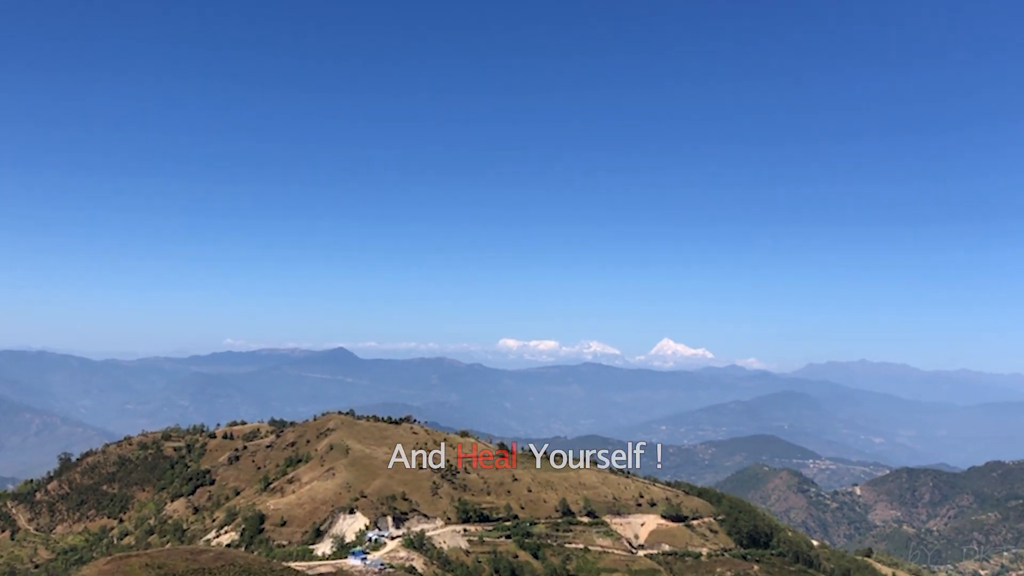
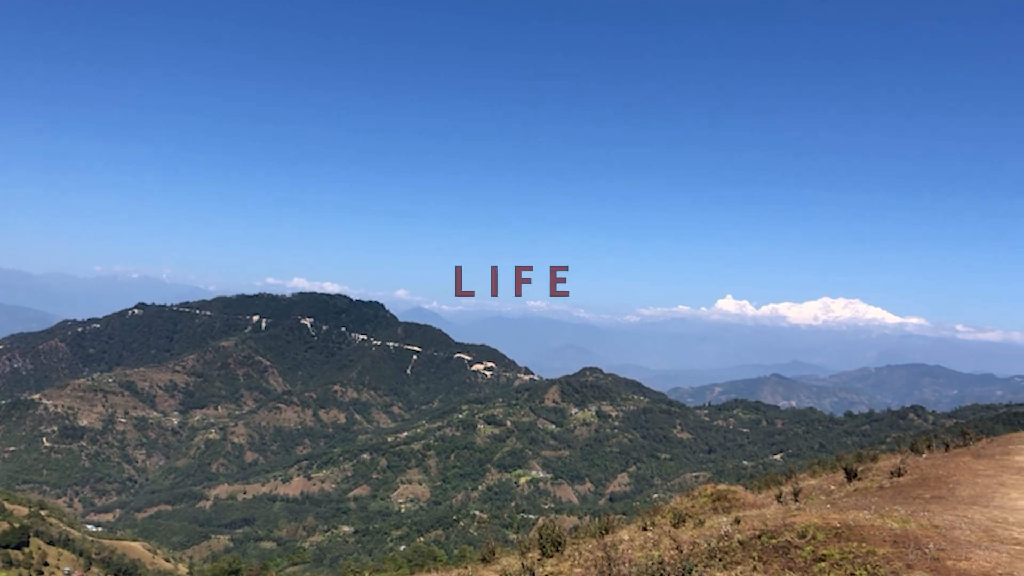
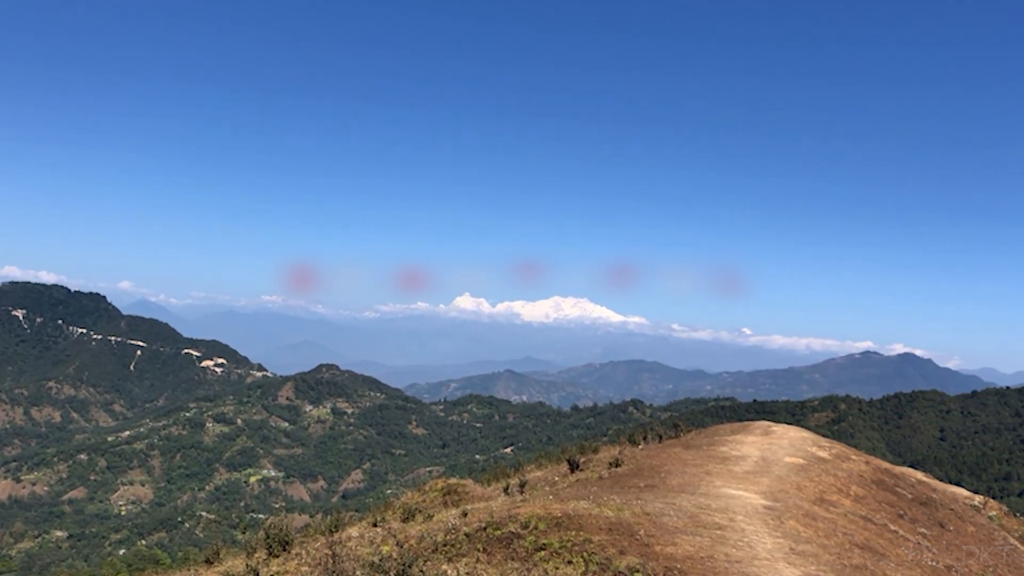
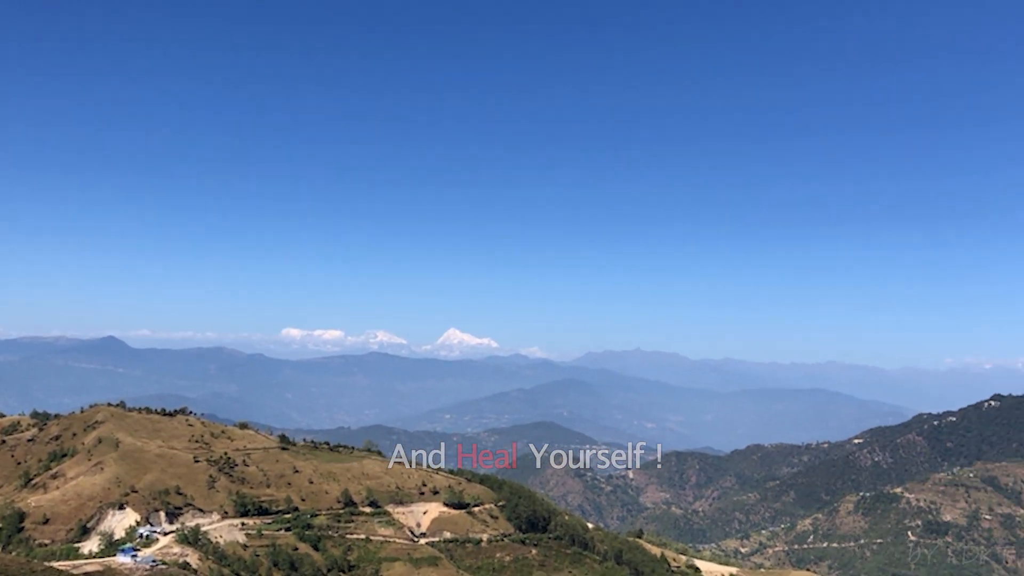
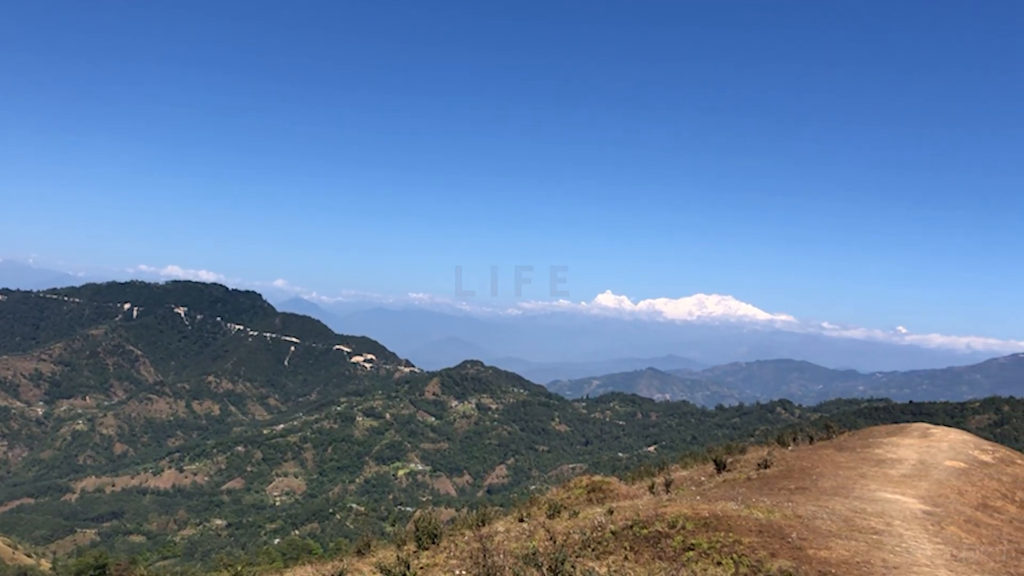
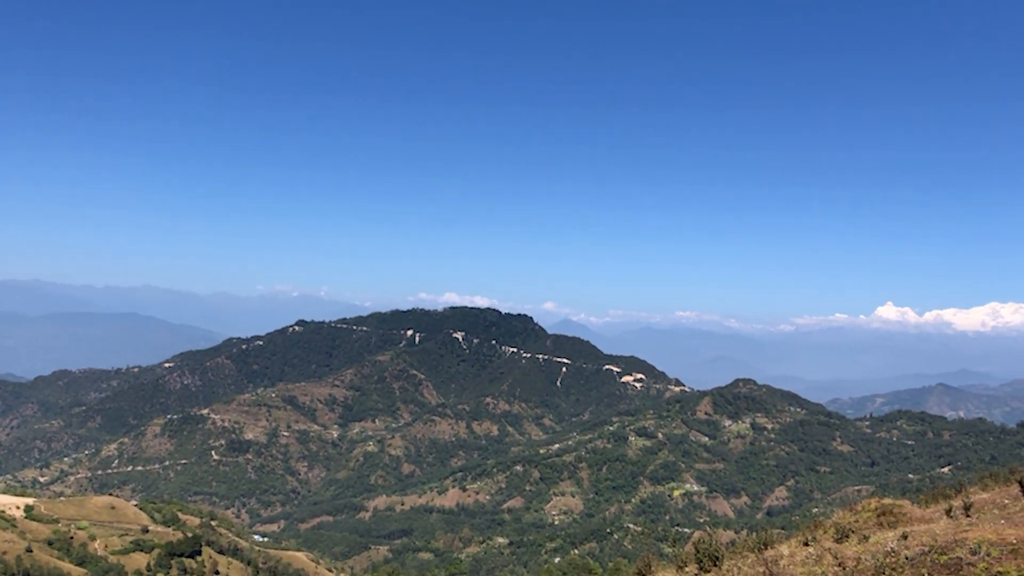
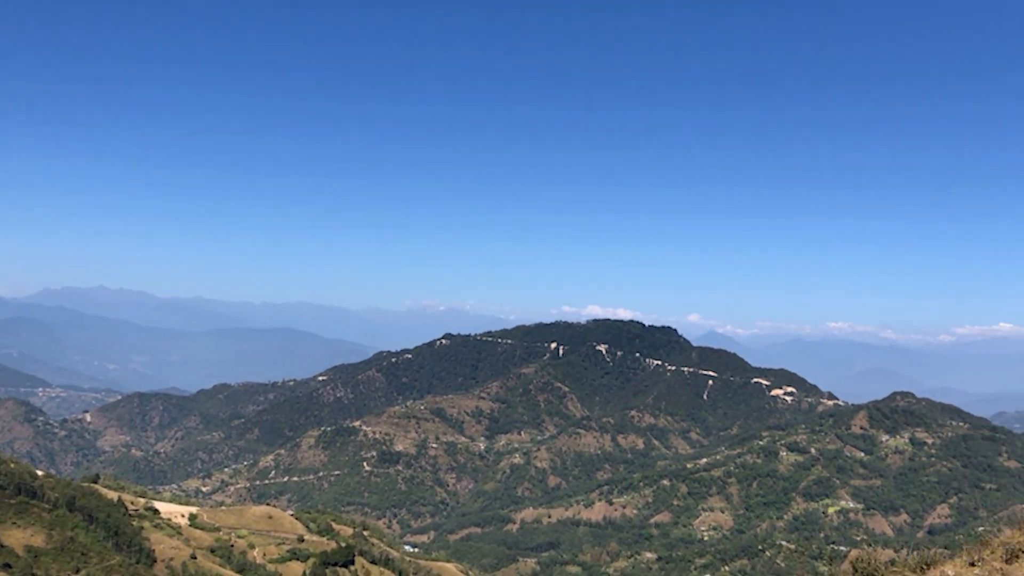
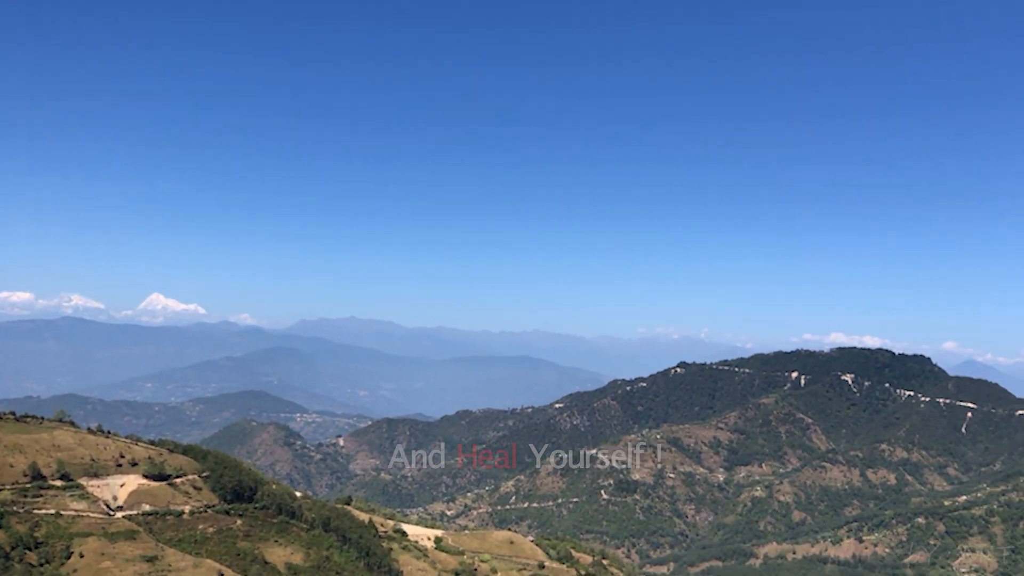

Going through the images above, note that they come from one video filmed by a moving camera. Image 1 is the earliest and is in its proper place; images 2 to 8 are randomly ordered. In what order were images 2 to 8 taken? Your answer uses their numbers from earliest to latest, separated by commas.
4, 8, 7, 6, 2, 5, 3
